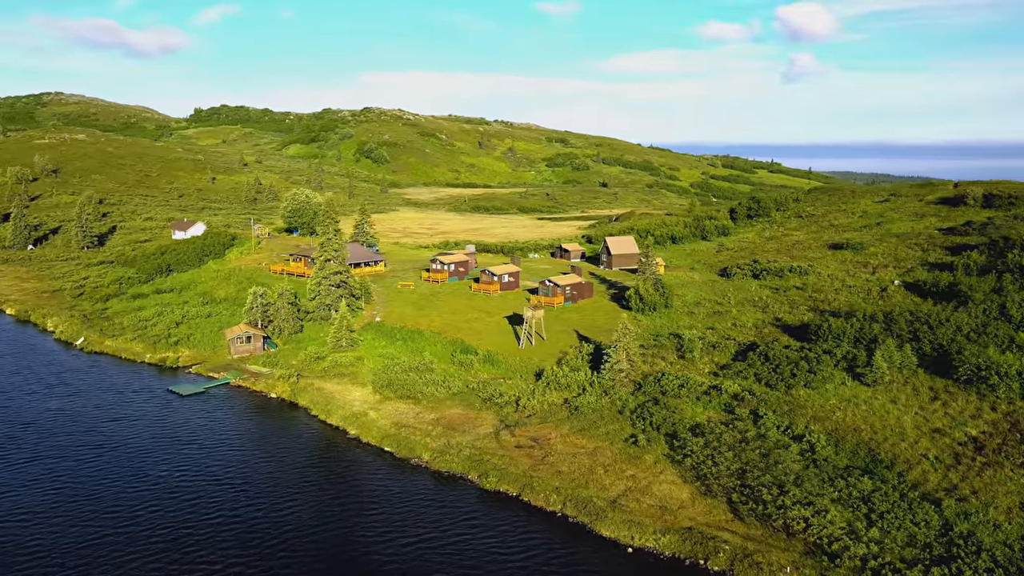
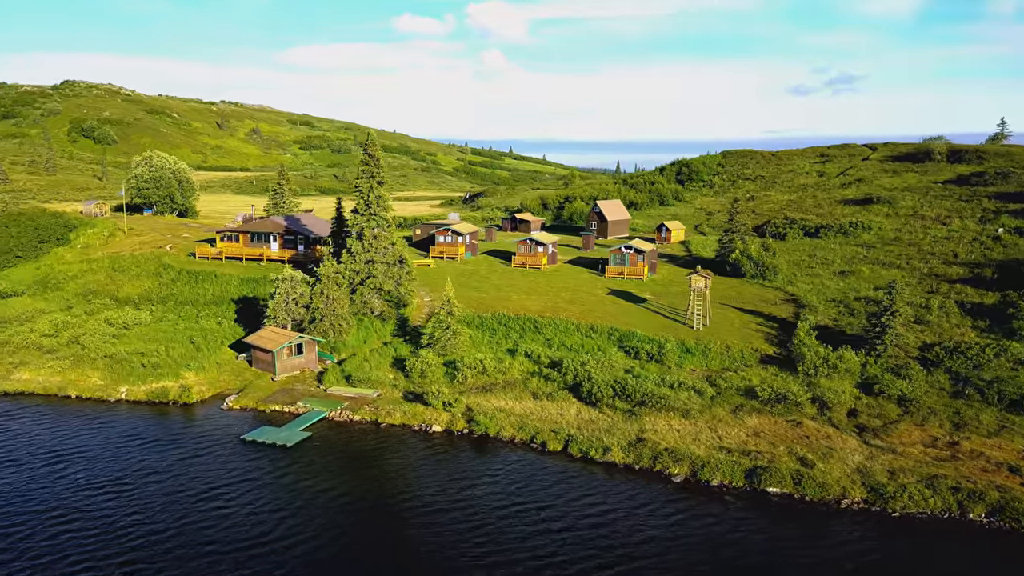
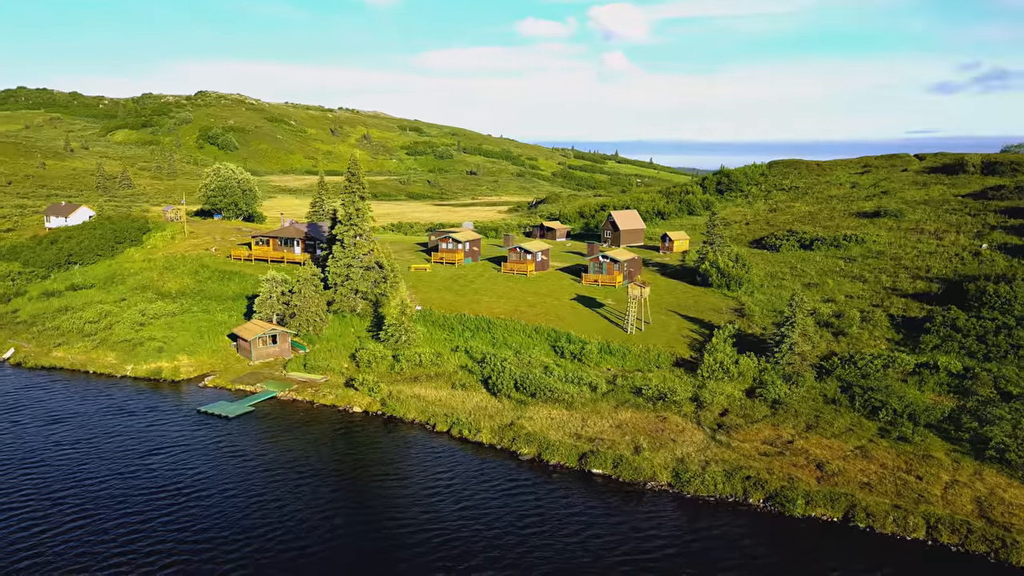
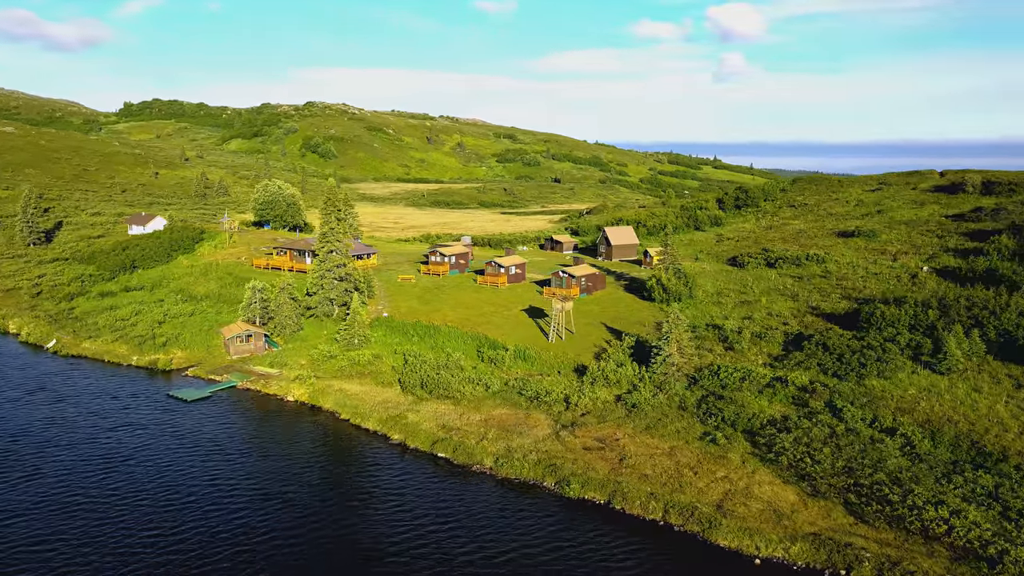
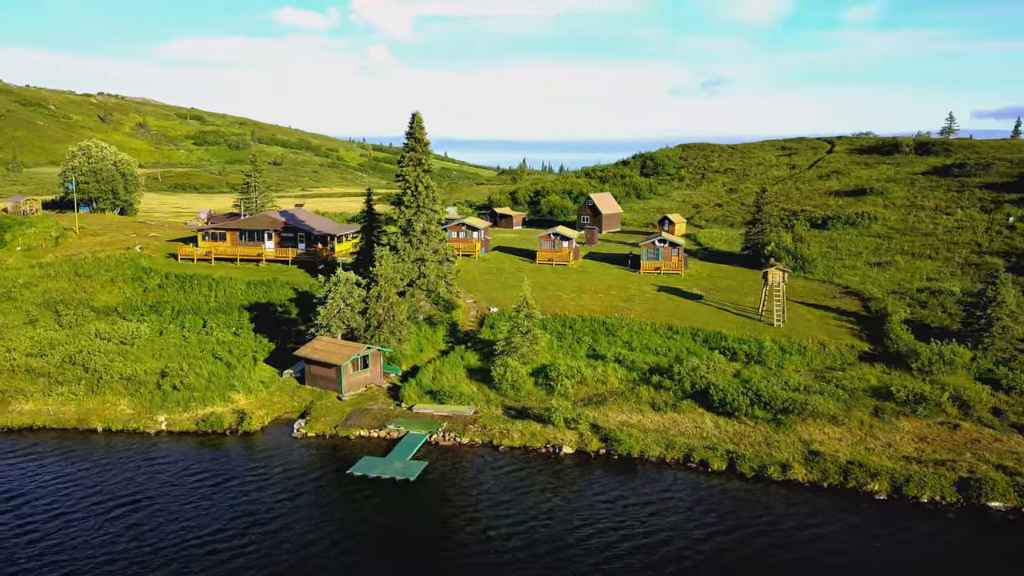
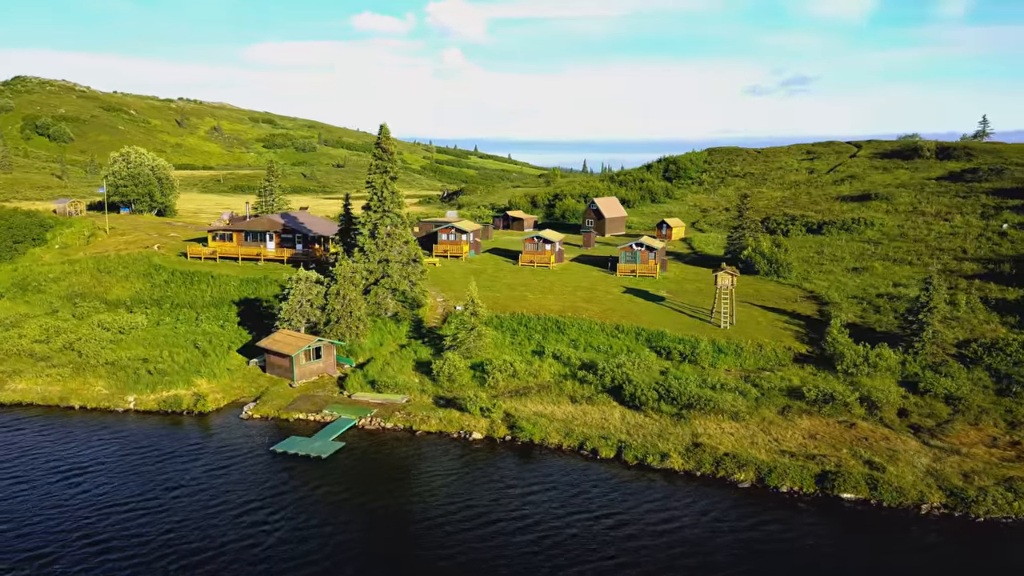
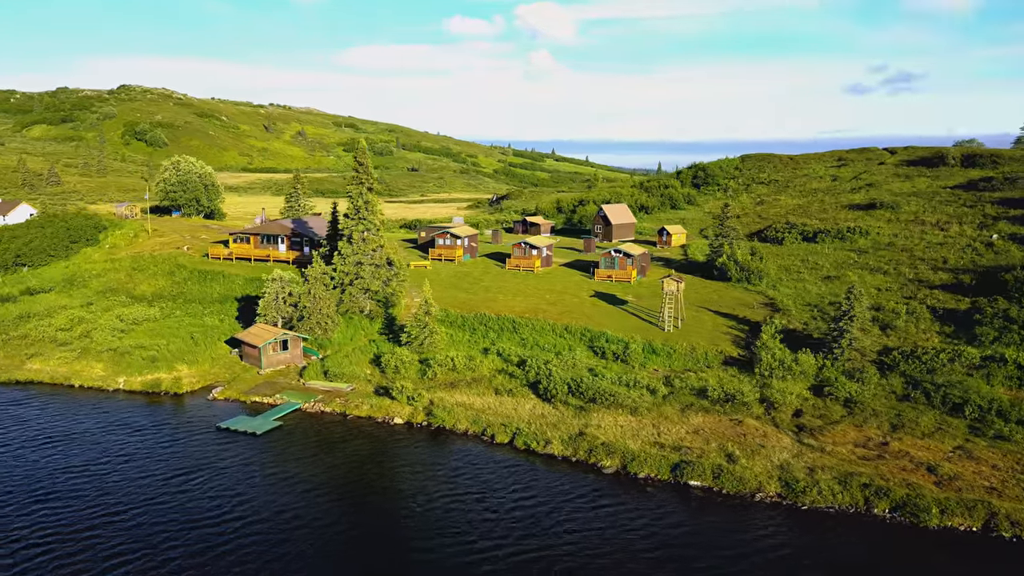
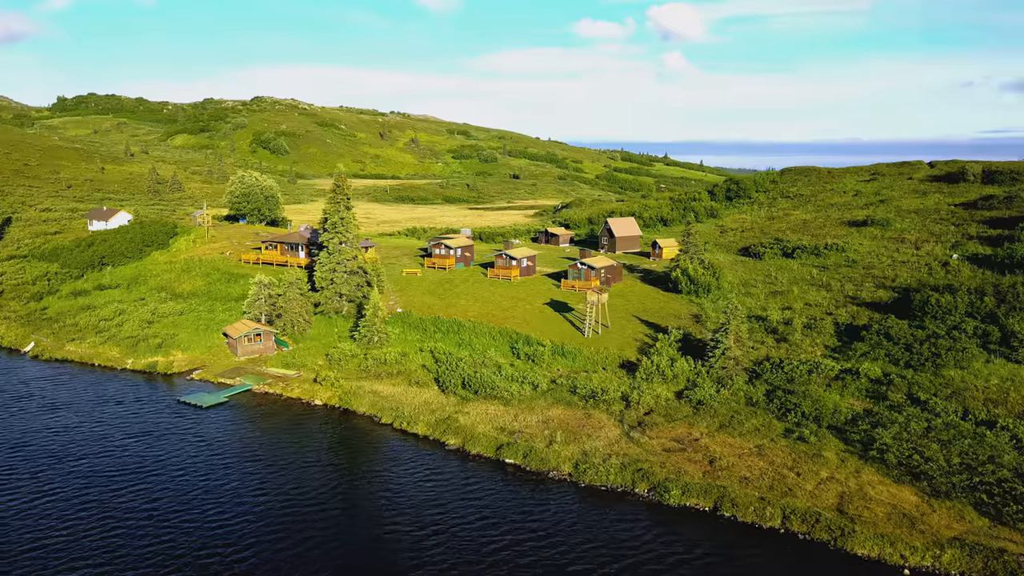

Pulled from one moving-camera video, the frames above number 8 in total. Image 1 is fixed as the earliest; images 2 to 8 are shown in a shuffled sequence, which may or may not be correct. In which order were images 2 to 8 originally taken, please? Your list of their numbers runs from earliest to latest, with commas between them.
4, 8, 3, 7, 2, 6, 5
